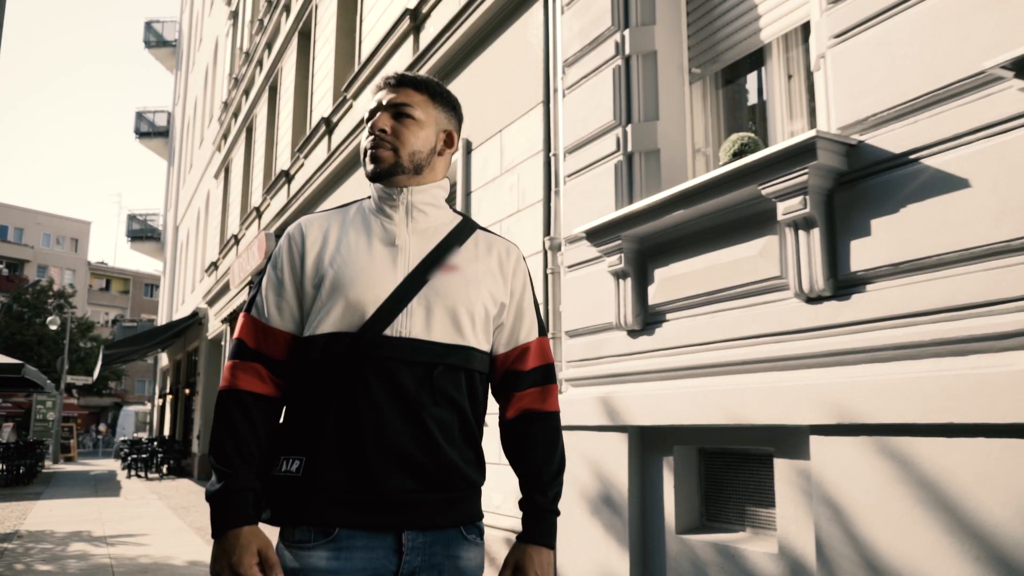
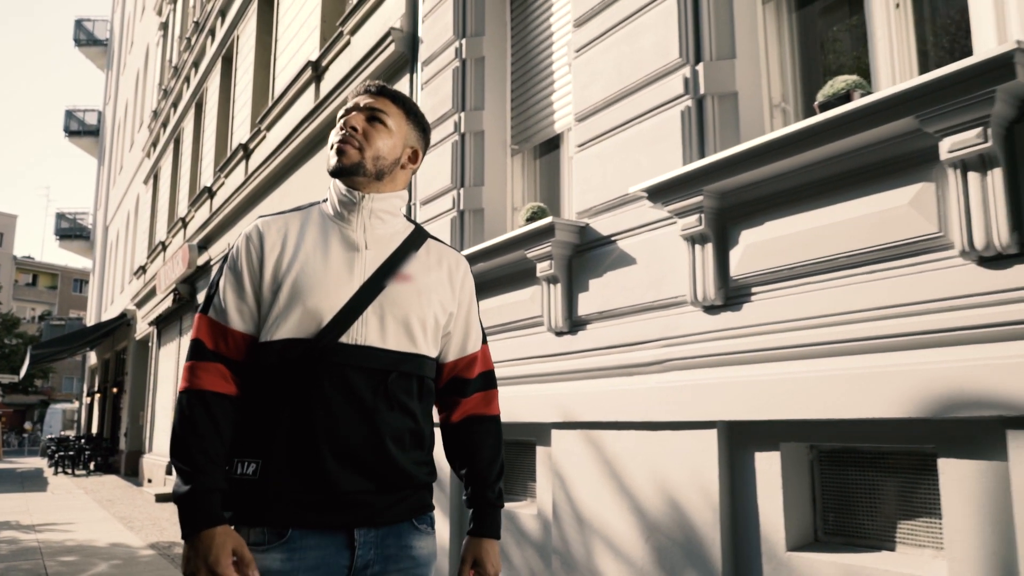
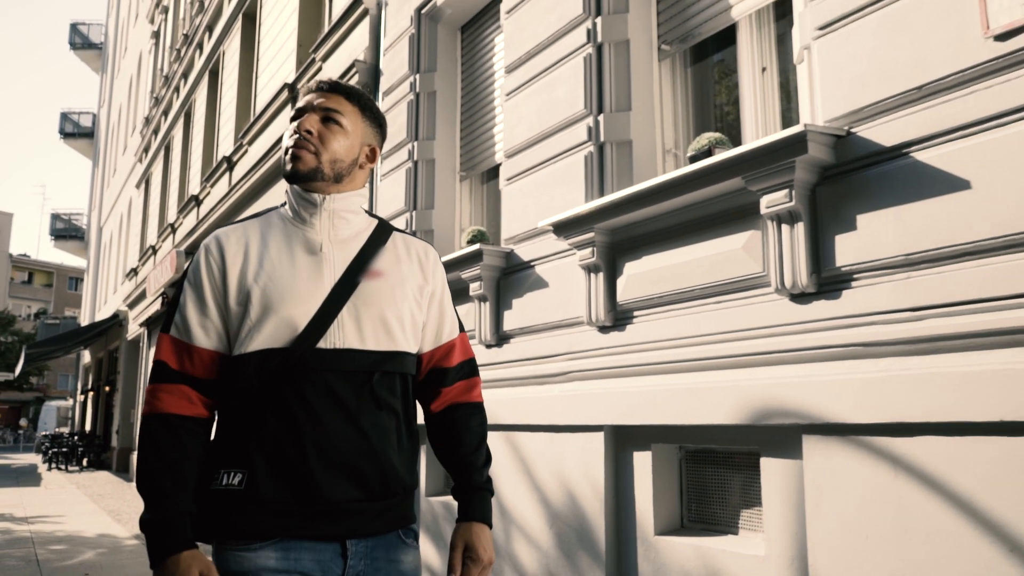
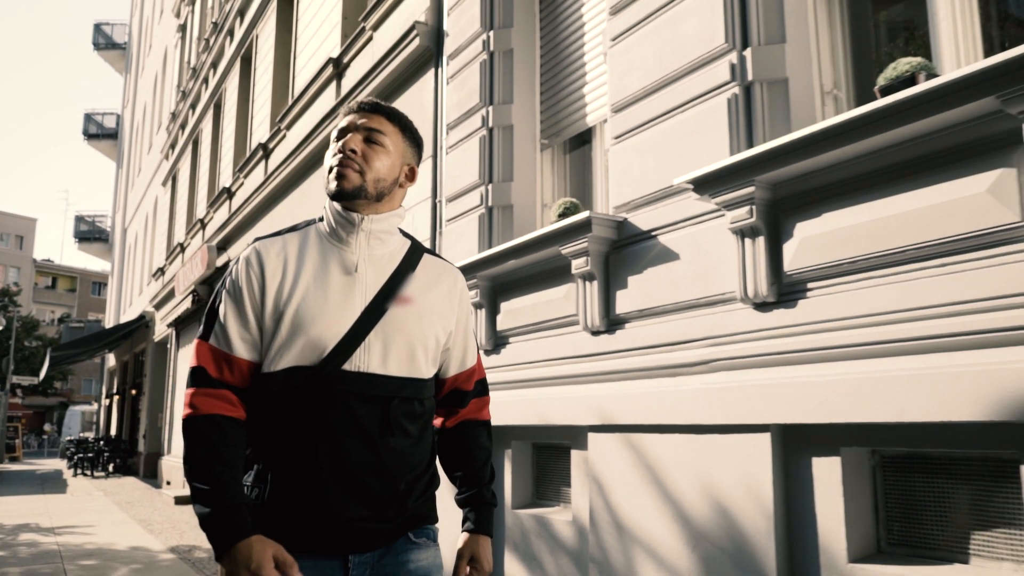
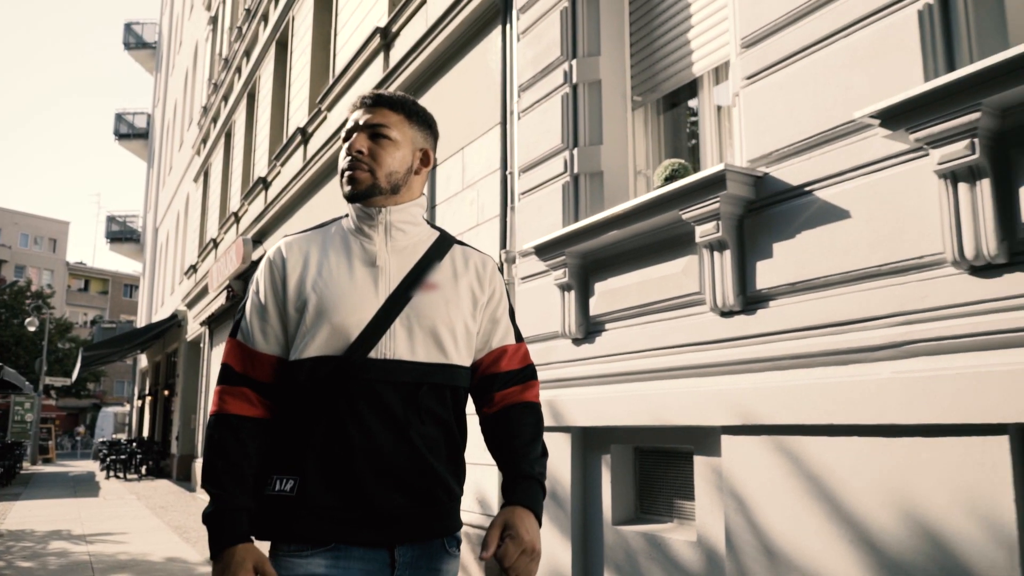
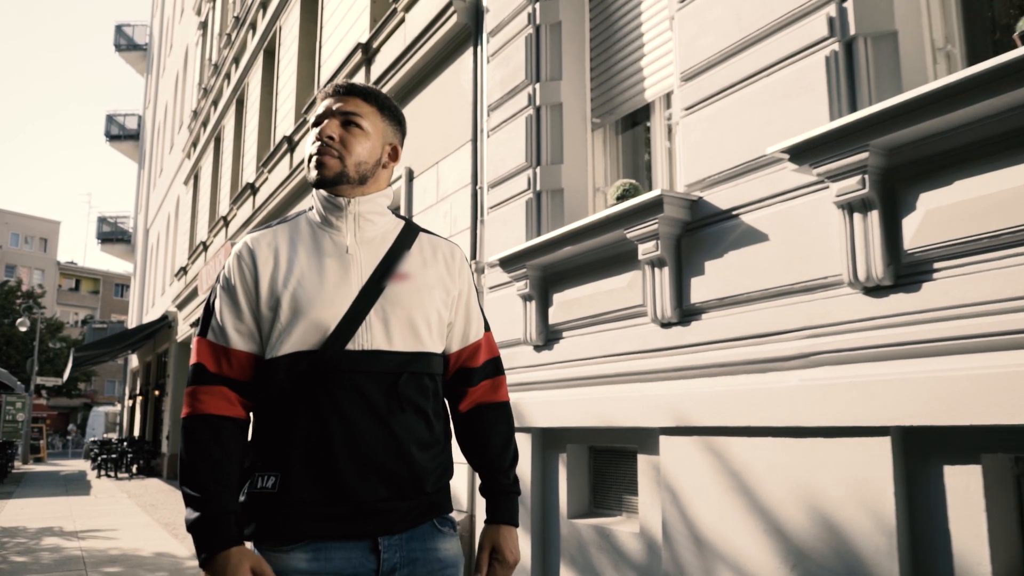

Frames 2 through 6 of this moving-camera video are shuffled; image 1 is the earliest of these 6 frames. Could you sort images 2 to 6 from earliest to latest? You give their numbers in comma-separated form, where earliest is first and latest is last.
5, 6, 4, 2, 3
